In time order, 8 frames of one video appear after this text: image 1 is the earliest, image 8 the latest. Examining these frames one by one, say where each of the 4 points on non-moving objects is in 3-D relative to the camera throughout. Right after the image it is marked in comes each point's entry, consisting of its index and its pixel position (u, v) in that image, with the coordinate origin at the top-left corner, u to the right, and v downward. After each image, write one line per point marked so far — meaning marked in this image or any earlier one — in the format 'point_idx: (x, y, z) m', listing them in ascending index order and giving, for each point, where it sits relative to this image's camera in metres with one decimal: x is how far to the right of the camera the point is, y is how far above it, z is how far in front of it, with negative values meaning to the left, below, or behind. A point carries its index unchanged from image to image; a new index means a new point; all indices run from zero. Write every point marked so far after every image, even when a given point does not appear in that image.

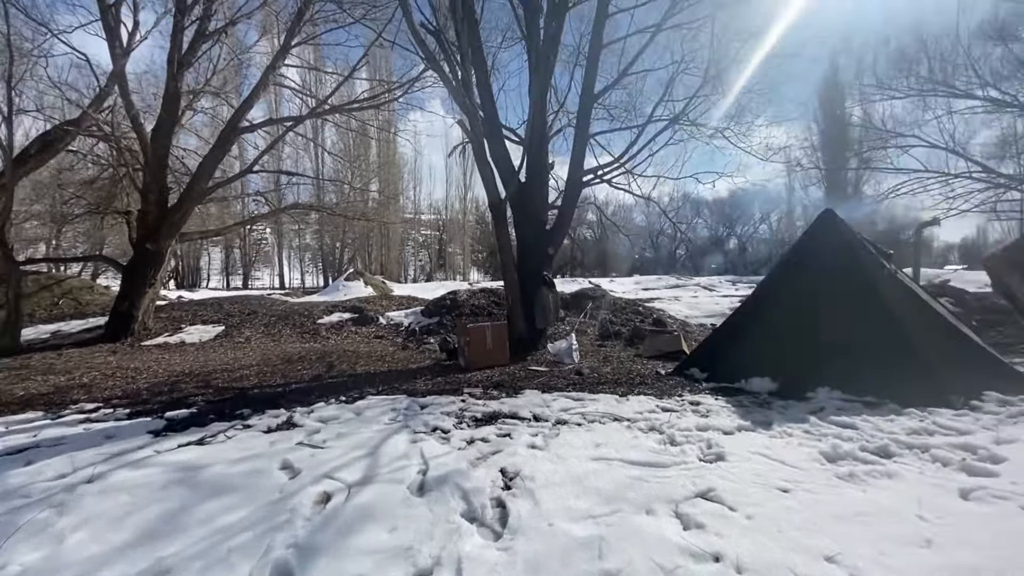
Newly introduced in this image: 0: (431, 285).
0: (-2.7, +0.1, +16.2) m
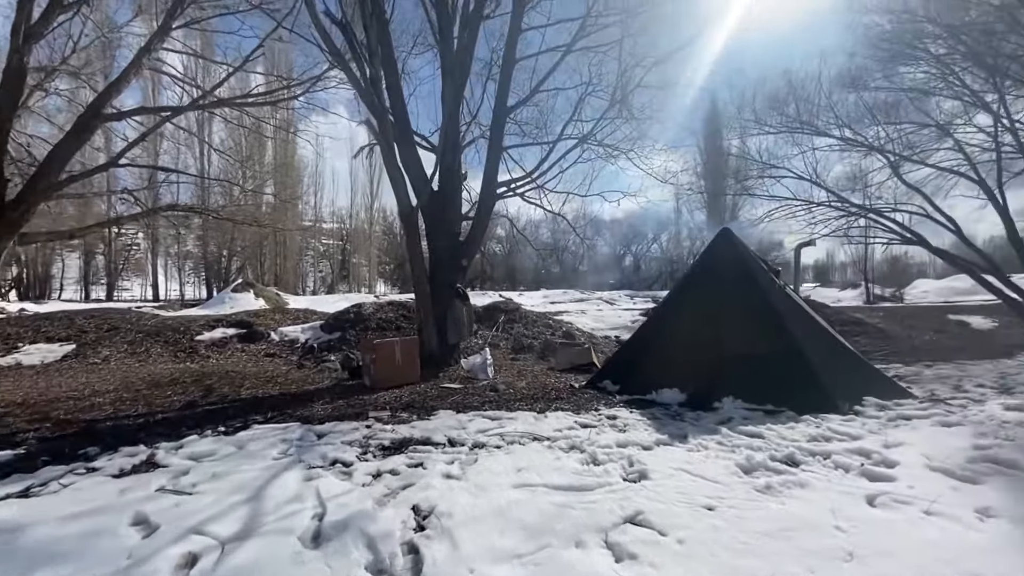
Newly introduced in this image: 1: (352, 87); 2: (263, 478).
0: (-5.7, -0.3, +15.1) m
1: (-2.1, +2.6, +6.2) m
2: (-1.4, -1.1, +2.8) m
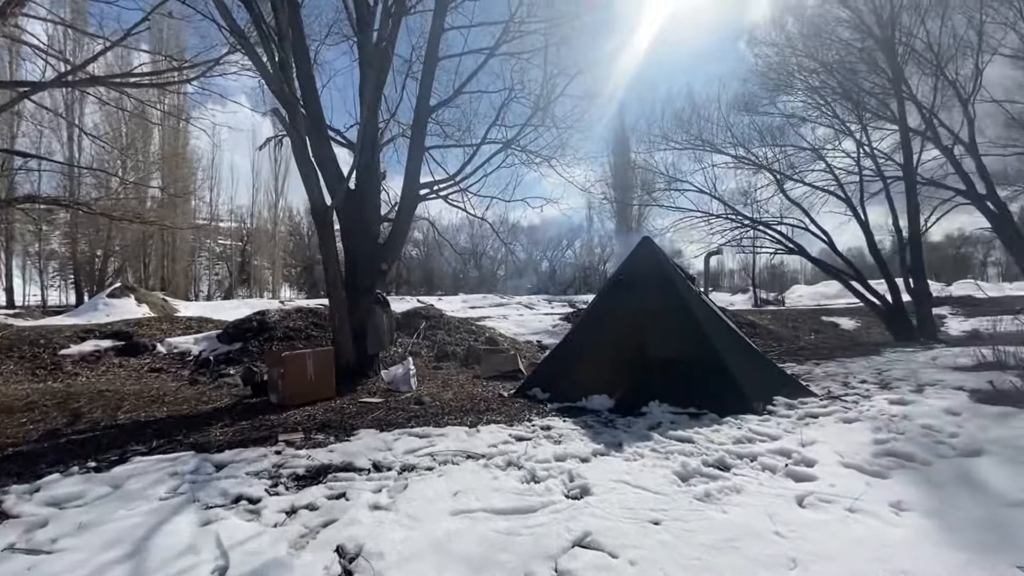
0: (-8.0, -0.5, +13.8) m
1: (-3.0, +2.5, +5.6) m
2: (-1.8, -1.1, +2.3) m
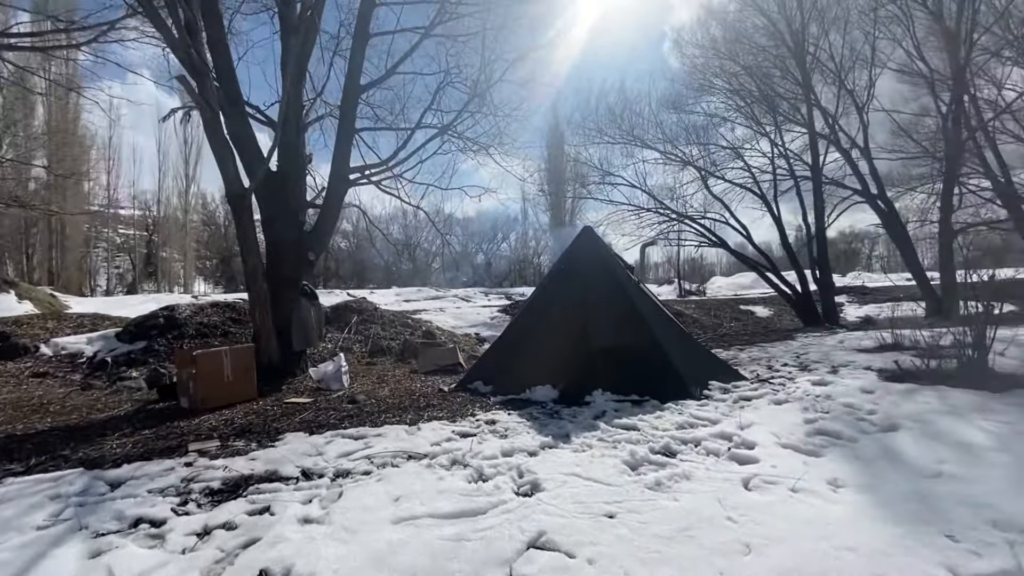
0: (-9.8, -0.3, +12.4) m
1: (-3.6, +2.6, +4.9) m
2: (-2.0, -1.1, +1.9) m
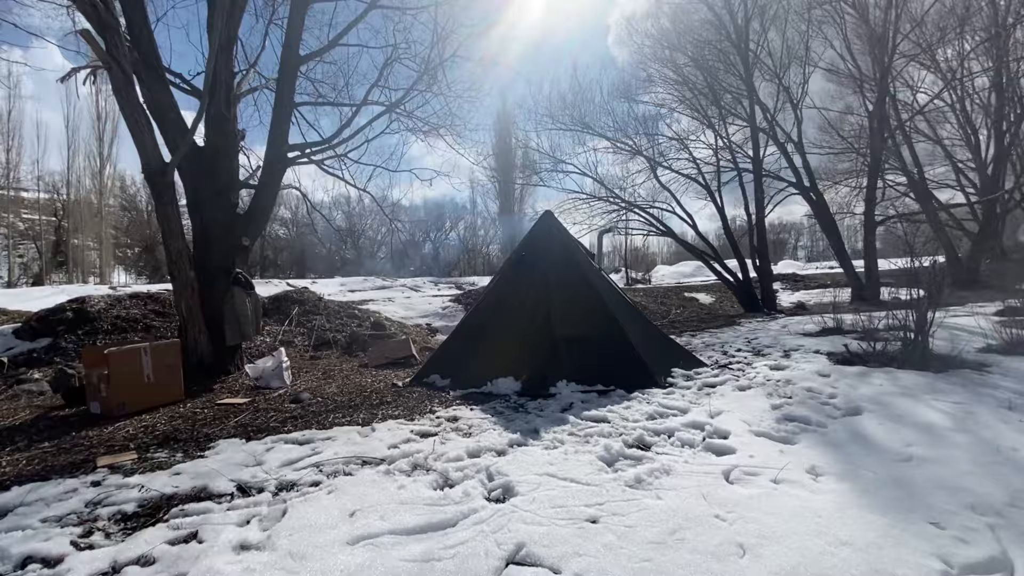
0: (-10.9, -0.1, +11.0) m
1: (-4.0, +2.7, +4.2) m
2: (-2.0, -1.1, +1.5) m
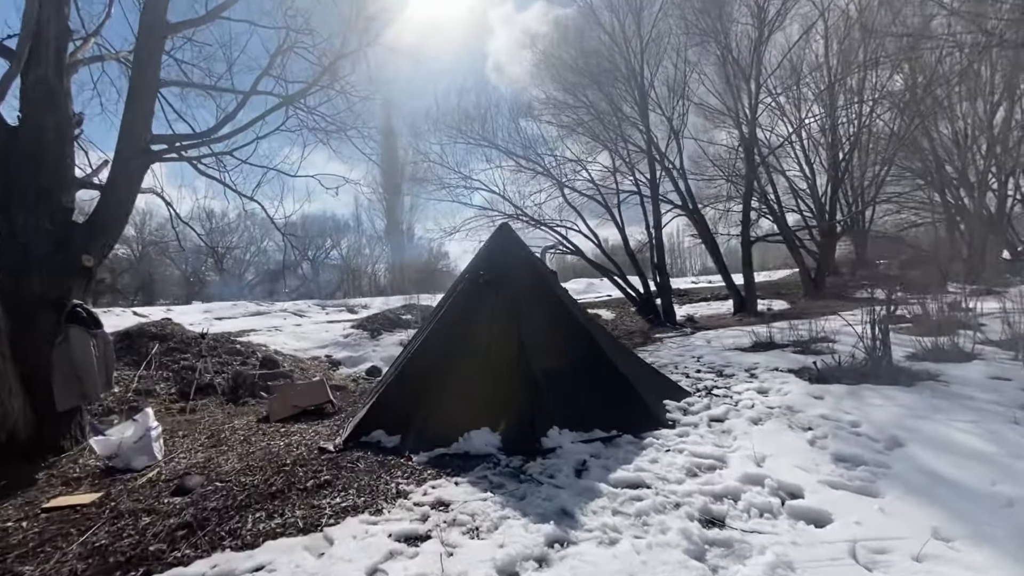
0: (-12.4, -0.8, +7.5) m
1: (-4.2, +2.4, +2.5) m
2: (-1.5, -1.2, +0.2) m
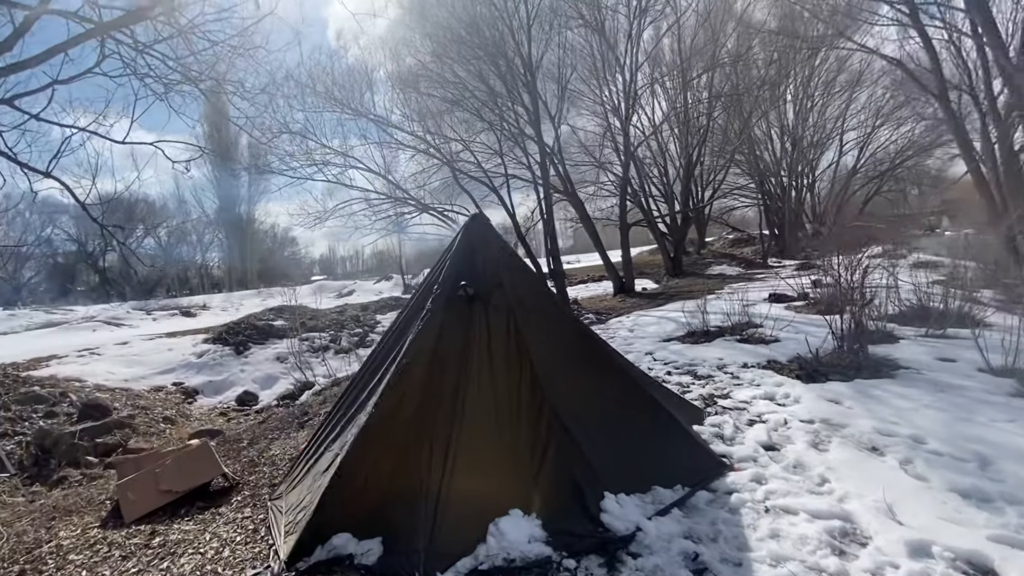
0: (-12.9, -1.3, +2.8) m
1: (-3.7, +2.1, +0.3) m
2: (-0.4, -1.4, -1.0) m
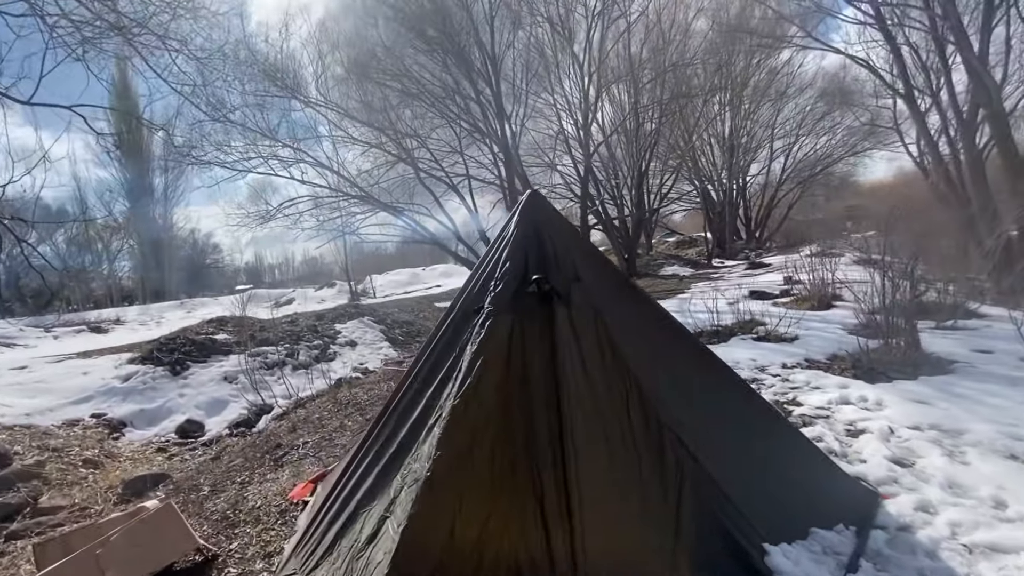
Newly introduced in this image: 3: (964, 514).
0: (-12.3, -1.6, +0.5) m
1: (-3.0, +2.1, -0.8) m
2: (+0.6, -1.4, -1.7) m
3: (+1.9, -0.9, +2.0) m
